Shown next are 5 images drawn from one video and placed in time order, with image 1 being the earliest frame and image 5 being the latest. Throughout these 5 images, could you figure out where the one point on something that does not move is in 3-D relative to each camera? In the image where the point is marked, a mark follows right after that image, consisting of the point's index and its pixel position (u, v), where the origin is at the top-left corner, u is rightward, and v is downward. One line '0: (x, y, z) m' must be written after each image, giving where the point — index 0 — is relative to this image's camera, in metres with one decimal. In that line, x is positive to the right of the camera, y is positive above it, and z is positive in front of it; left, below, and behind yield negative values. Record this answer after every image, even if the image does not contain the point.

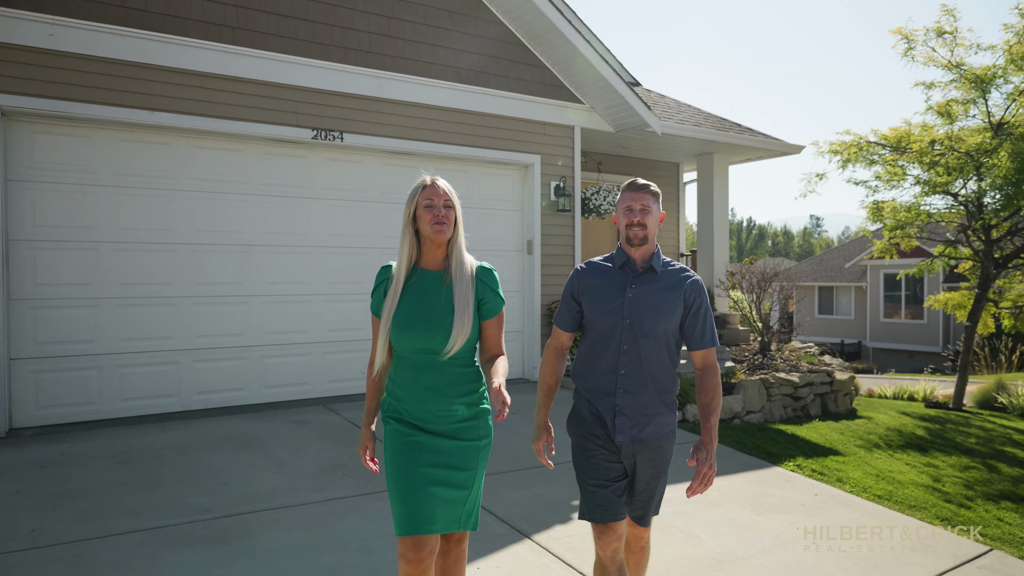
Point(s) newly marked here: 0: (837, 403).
0: (+3.5, -1.2, +7.9) m
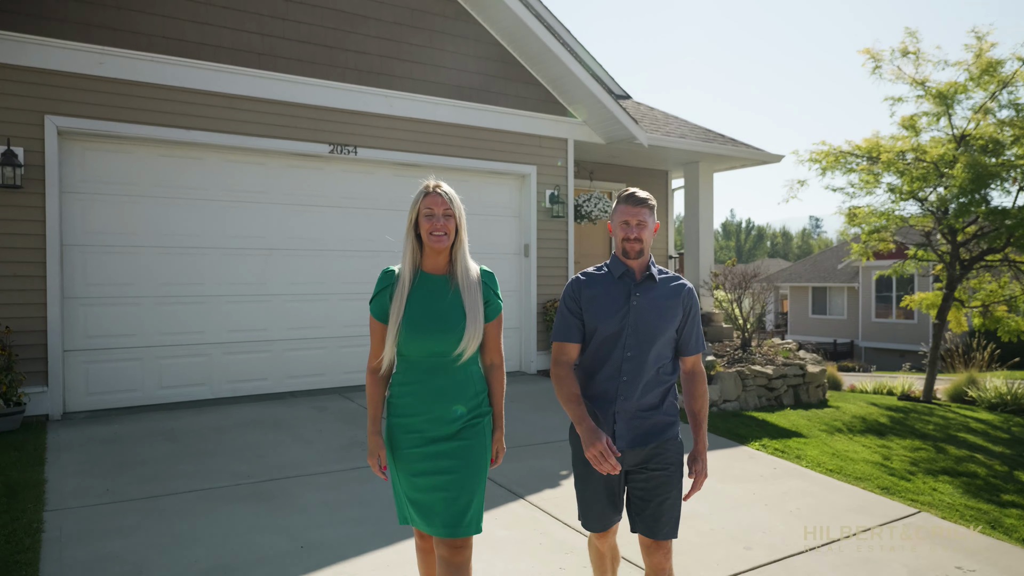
0: (+3.5, -1.2, +8.5) m
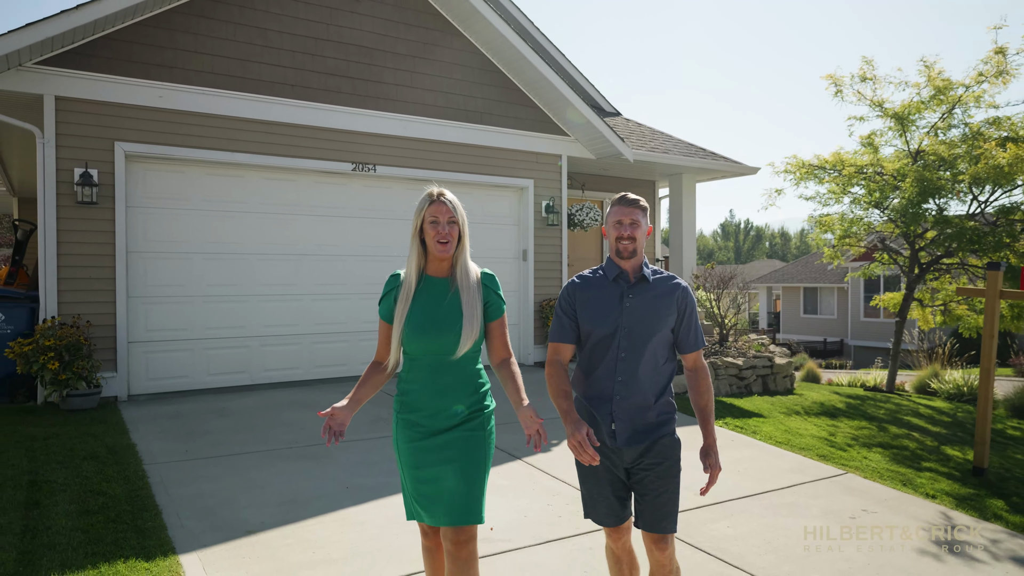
0: (+3.5, -1.2, +9.6) m
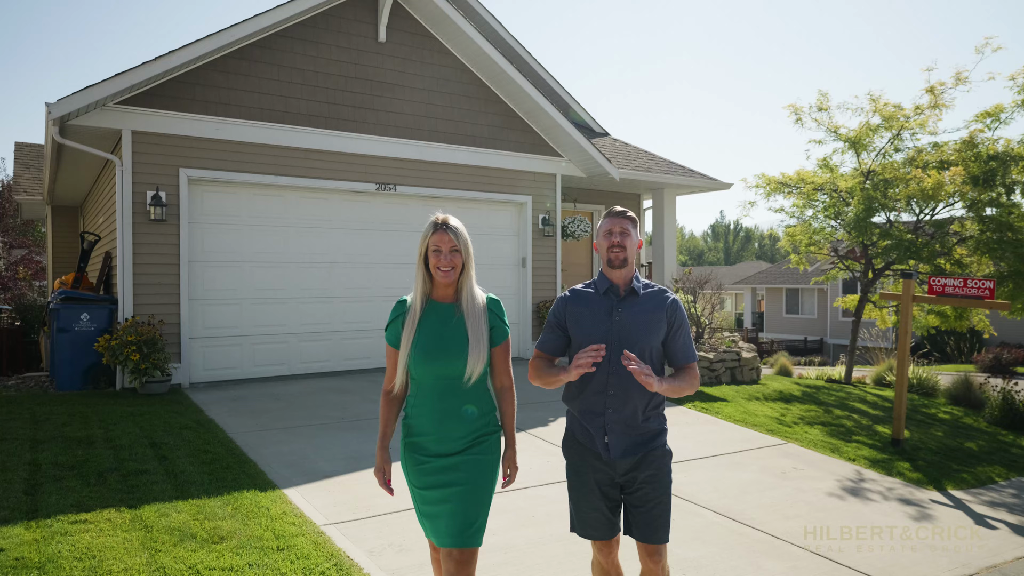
0: (+3.5, -1.3, +11.0) m
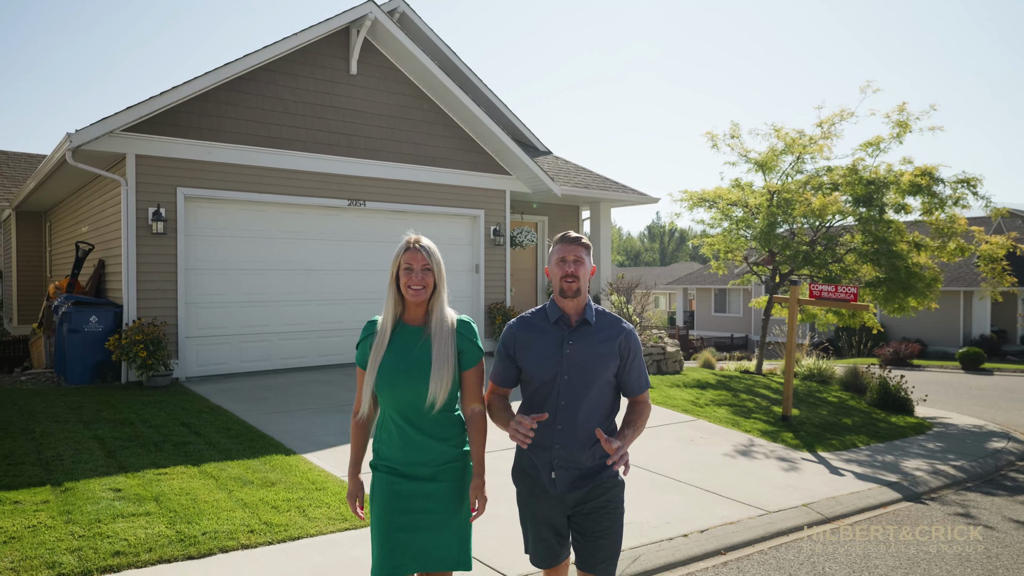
0: (+2.7, -1.4, +12.7) m
